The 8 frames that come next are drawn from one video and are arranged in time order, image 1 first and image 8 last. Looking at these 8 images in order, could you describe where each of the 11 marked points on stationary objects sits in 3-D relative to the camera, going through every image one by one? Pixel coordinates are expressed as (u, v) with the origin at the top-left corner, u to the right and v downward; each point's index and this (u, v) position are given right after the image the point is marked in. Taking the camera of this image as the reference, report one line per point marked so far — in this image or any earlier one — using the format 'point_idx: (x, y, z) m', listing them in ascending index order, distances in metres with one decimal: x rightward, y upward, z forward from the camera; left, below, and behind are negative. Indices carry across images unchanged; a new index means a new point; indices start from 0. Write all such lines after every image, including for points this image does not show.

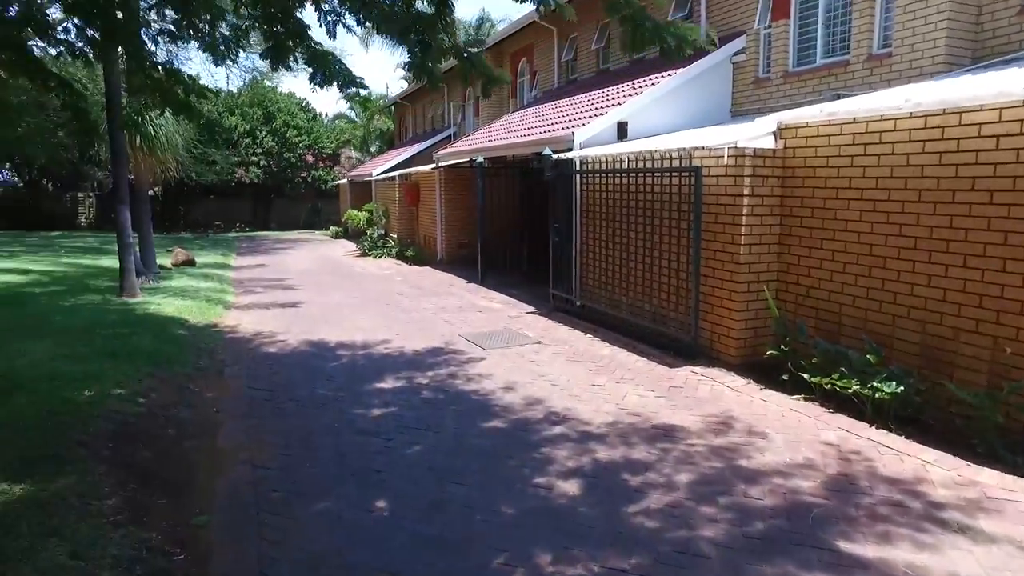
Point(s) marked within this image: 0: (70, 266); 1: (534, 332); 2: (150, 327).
0: (-7.9, +0.4, +12.6) m
1: (+0.2, -0.4, +7.0) m
2: (-3.4, -0.4, +6.6) m
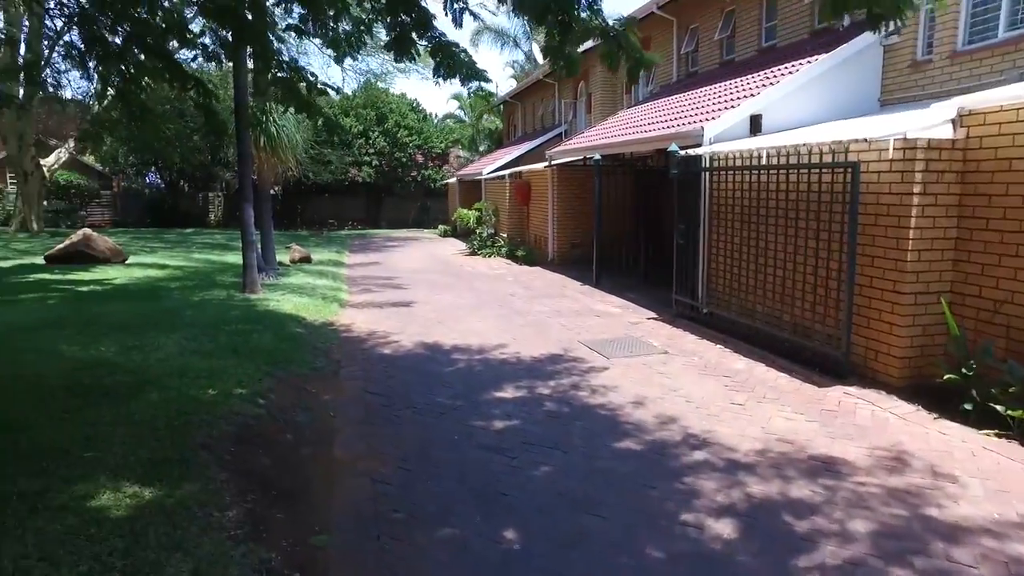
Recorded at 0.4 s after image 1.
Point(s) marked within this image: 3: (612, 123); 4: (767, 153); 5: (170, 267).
0: (-5.8, +0.5, +13.2) m
1: (+1.4, -0.5, +6.5) m
2: (-2.3, -0.3, +6.6) m
3: (+1.6, +2.7, +11.5) m
4: (+2.3, +1.2, +6.3) m
5: (-5.4, +0.3, +11.2) m
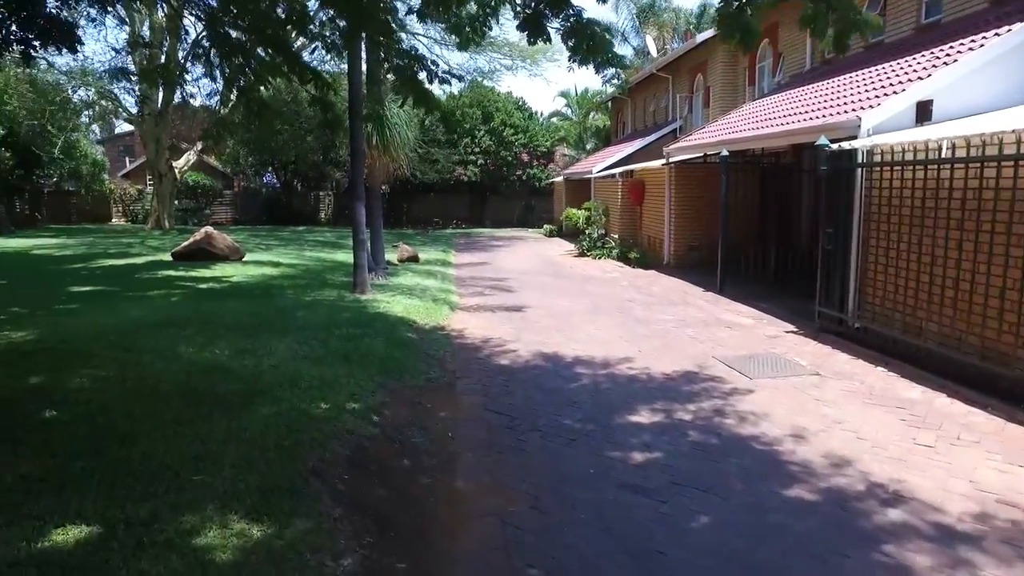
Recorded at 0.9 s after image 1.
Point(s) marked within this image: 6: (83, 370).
0: (-3.8, +0.5, +13.3) m
1: (+2.4, -0.6, +5.7) m
2: (-1.2, -0.4, +6.4) m
3: (+3.4, +2.6, +10.6) m
4: (+3.3, +1.1, +5.4) m
5: (-3.6, +0.4, +11.3) m
6: (-2.6, -0.5, +4.3) m
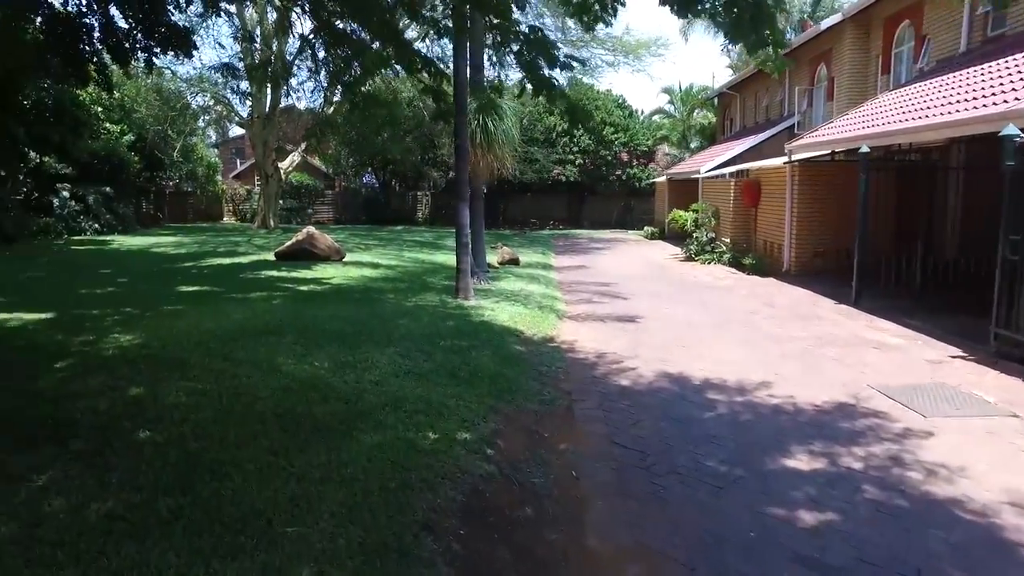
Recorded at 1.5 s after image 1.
0: (-1.9, +0.5, +13.1) m
1: (+3.3, -0.7, +4.8) m
2: (-0.2, -0.4, +5.9) m
3: (+5.0, +2.5, +9.6) m
4: (+4.1, +0.9, +4.3) m
5: (-2.0, +0.3, +11.1) m
6: (-1.9, -0.5, +4.0) m
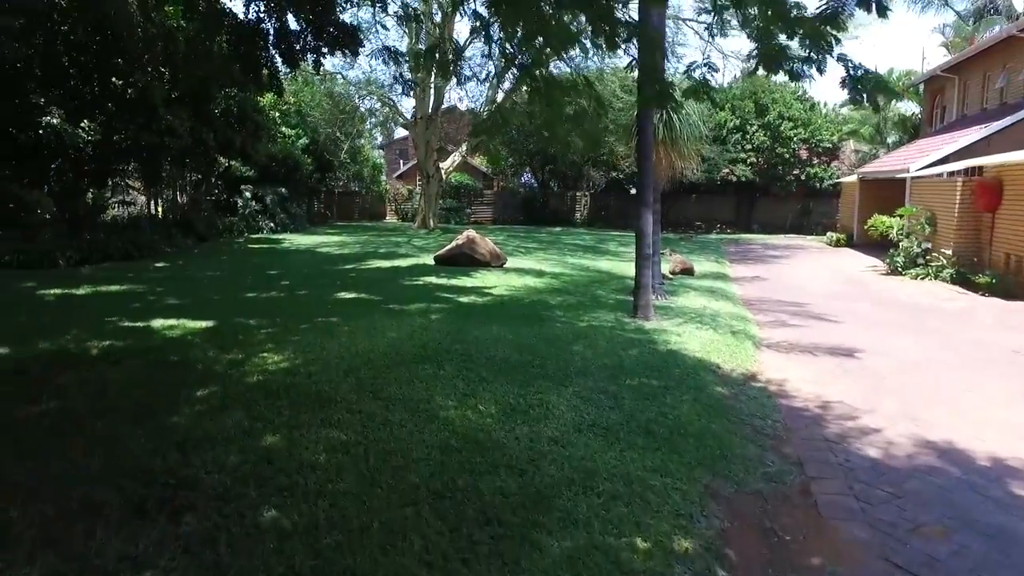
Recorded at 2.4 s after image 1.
0: (+1.1, +0.4, +12.2) m
1: (+4.3, -1.0, +3.0) m
2: (+1.2, -0.6, +4.8) m
3: (+7.1, +2.1, +7.3) m
4: (+5.1, +0.6, +2.4) m
5: (+0.5, +0.2, +10.2) m
6: (-0.9, -0.7, +3.3) m
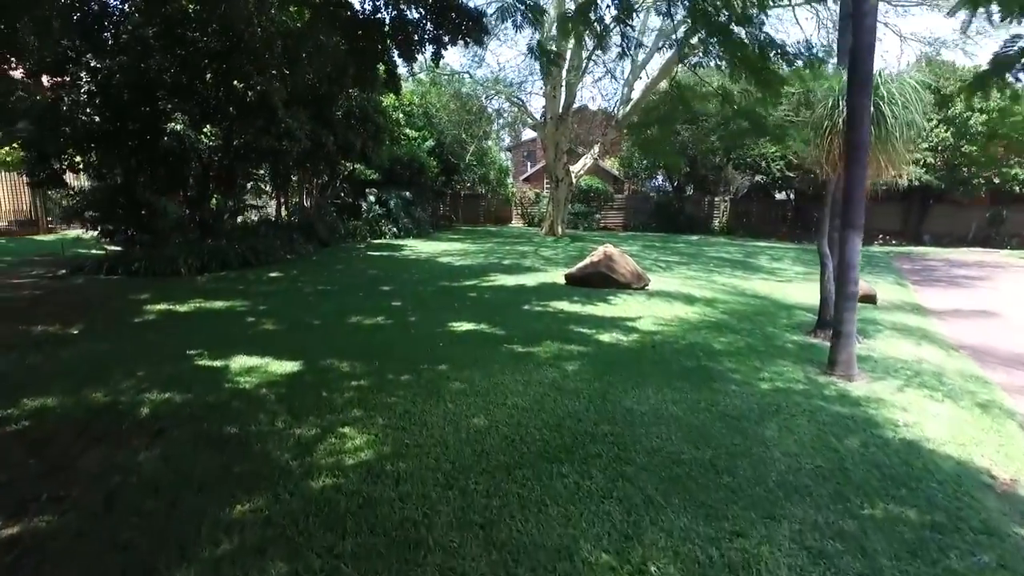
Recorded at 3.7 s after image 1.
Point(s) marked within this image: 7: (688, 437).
0: (+3.2, 0.0, +10.4) m
1: (+4.7, -1.4, +0.8) m
2: (+2.0, -1.0, +3.1) m
3: (+8.3, +1.6, +4.5) m
4: (+5.5, +0.2, 0.0) m
5: (+2.3, -0.2, +8.6) m
6: (-0.3, -1.0, +2.0) m
7: (+0.9, -0.8, +3.8) m
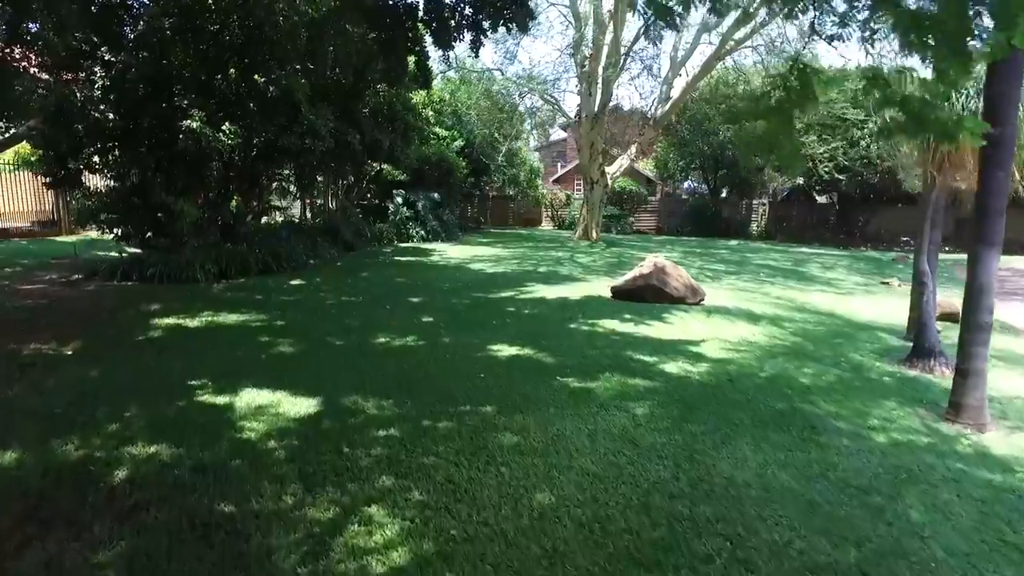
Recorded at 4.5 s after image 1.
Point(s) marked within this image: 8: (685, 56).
0: (+3.7, -0.2, +9.5) m
1: (+4.9, -1.6, -0.2) m
2: (+2.2, -1.2, +2.2) m
3: (+8.6, +1.3, +3.4) m
4: (+5.6, 0.0, -1.0) m
5: (+2.7, -0.4, +7.7) m
6: (-0.1, -1.1, +1.2) m
7: (+1.2, -0.9, +2.9) m
8: (+4.9, +6.6, +19.9) m
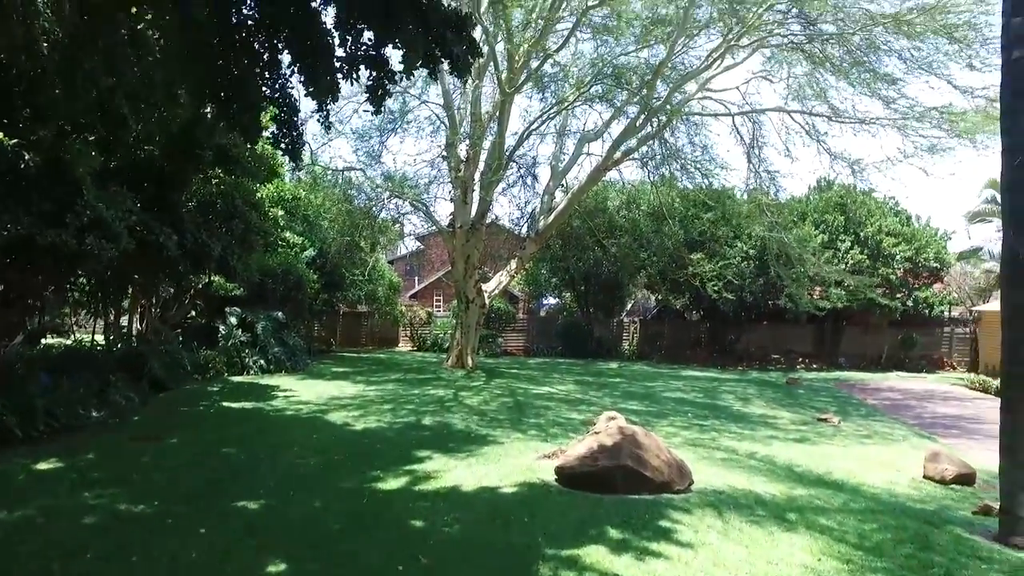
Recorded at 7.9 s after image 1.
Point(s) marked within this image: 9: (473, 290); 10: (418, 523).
0: (+2.7, -1.8, +7.0) m
1: (+6.0, -1.7, -2.3) m
2: (+2.9, -1.6, -0.5) m
3: (+8.8, +0.6, +2.4) m
4: (+6.9, 0.0, -2.7) m
5: (+2.1, -1.7, +5.0) m
6: (+0.8, -1.4, -2.0) m
7: (+1.7, -1.5, 0.0) m
8: (+1.4, +3.2, +18.4) m
9: (-1.0, 0.0, +17.9) m
10: (-0.7, -1.6, +4.8) m
